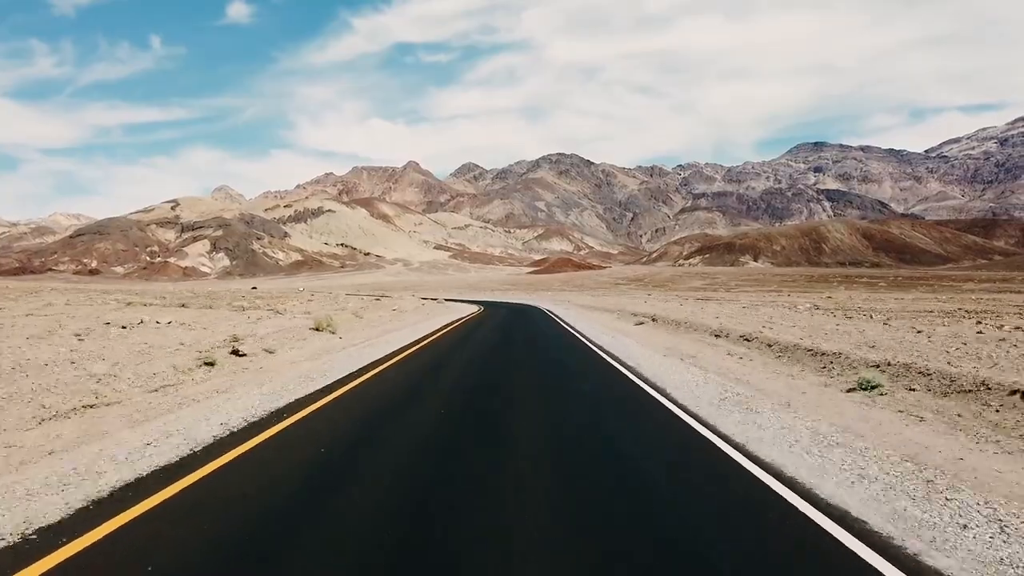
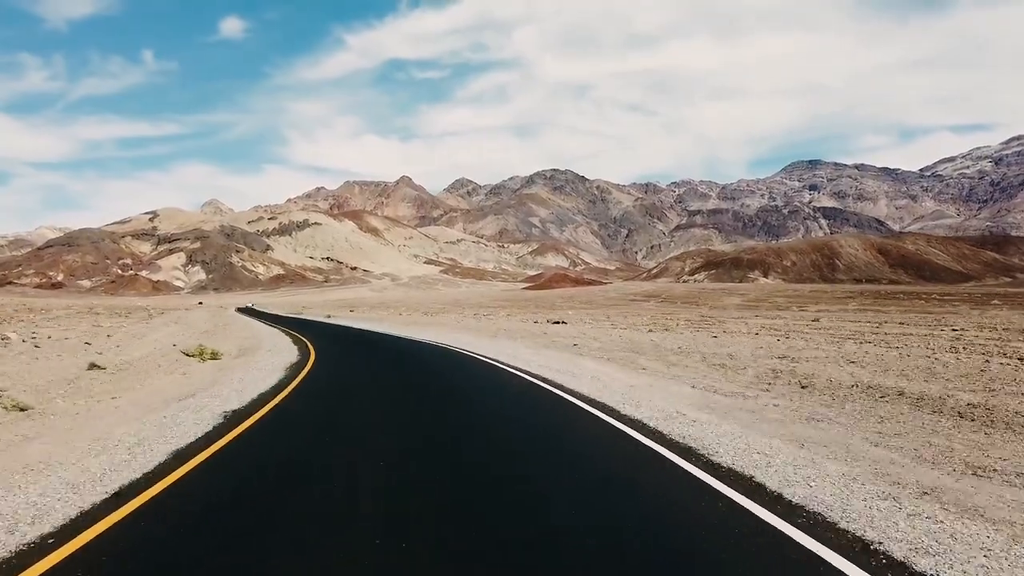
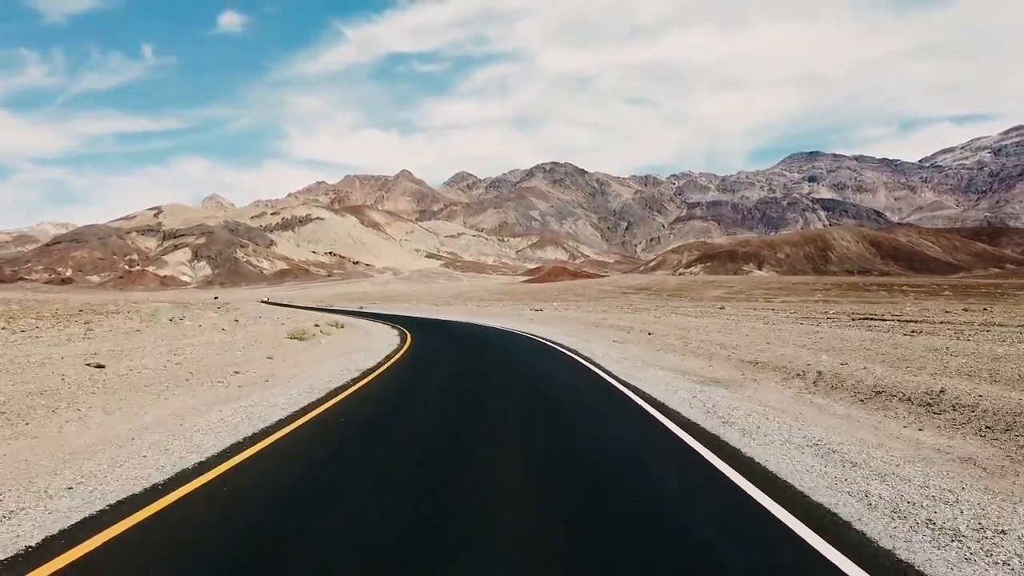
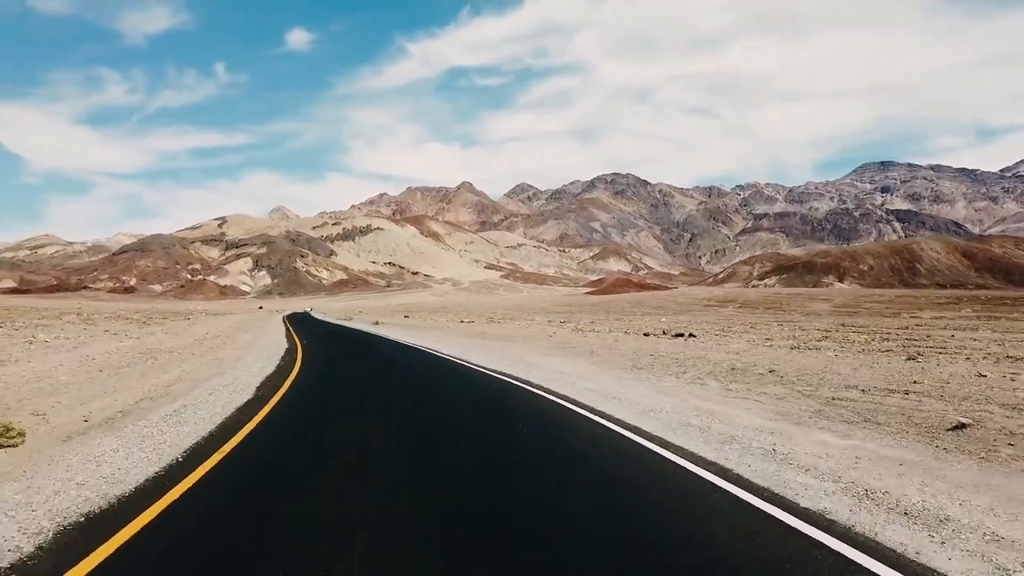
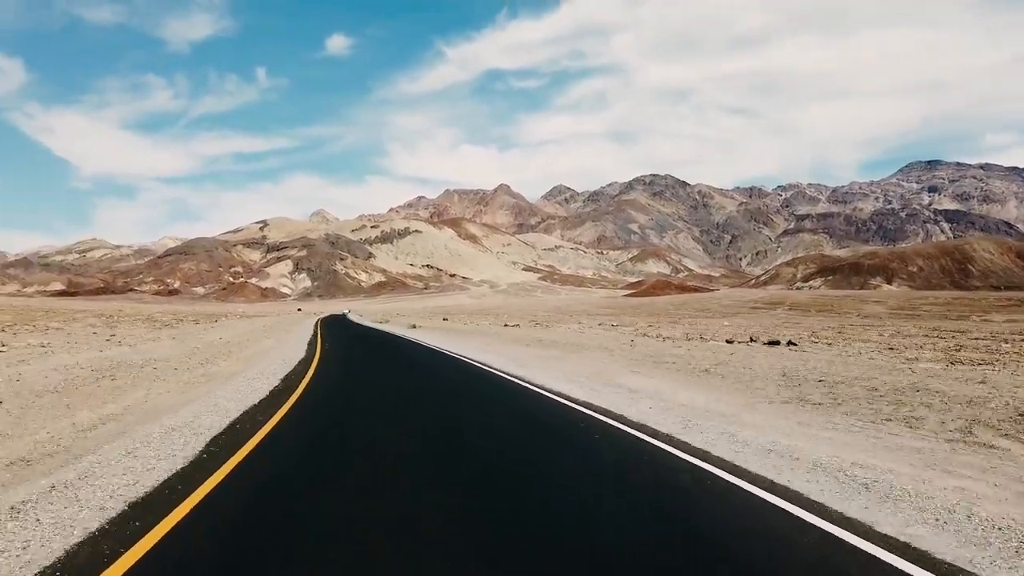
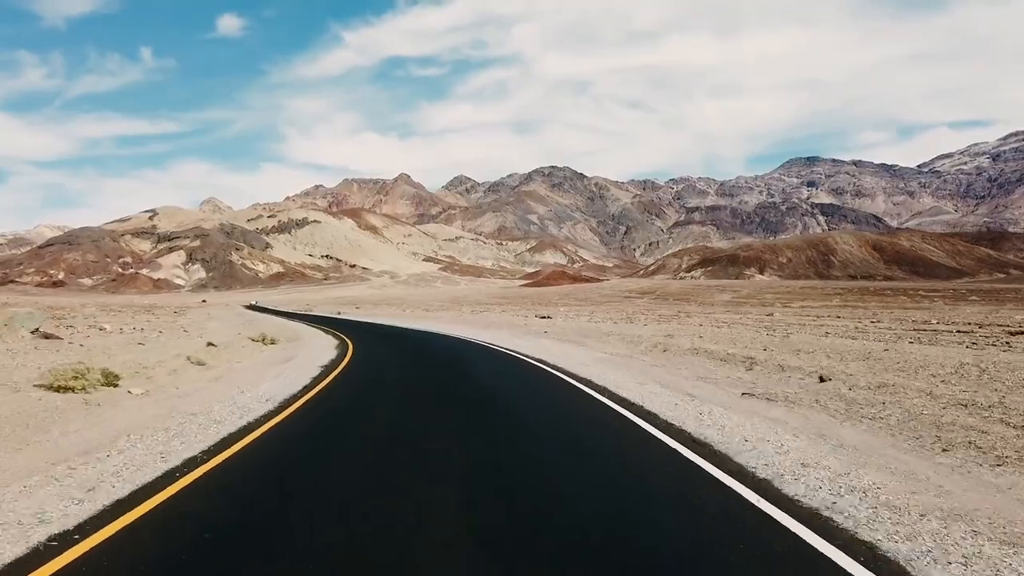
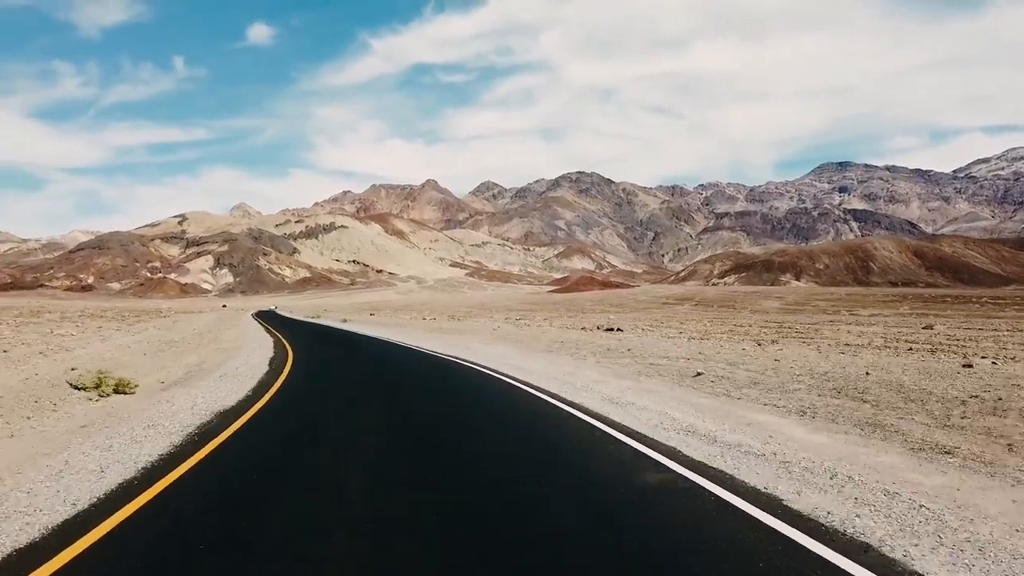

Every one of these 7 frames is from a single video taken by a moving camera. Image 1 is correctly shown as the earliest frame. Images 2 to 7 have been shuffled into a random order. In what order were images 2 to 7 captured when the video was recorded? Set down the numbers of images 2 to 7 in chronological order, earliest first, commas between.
3, 6, 2, 7, 4, 5
